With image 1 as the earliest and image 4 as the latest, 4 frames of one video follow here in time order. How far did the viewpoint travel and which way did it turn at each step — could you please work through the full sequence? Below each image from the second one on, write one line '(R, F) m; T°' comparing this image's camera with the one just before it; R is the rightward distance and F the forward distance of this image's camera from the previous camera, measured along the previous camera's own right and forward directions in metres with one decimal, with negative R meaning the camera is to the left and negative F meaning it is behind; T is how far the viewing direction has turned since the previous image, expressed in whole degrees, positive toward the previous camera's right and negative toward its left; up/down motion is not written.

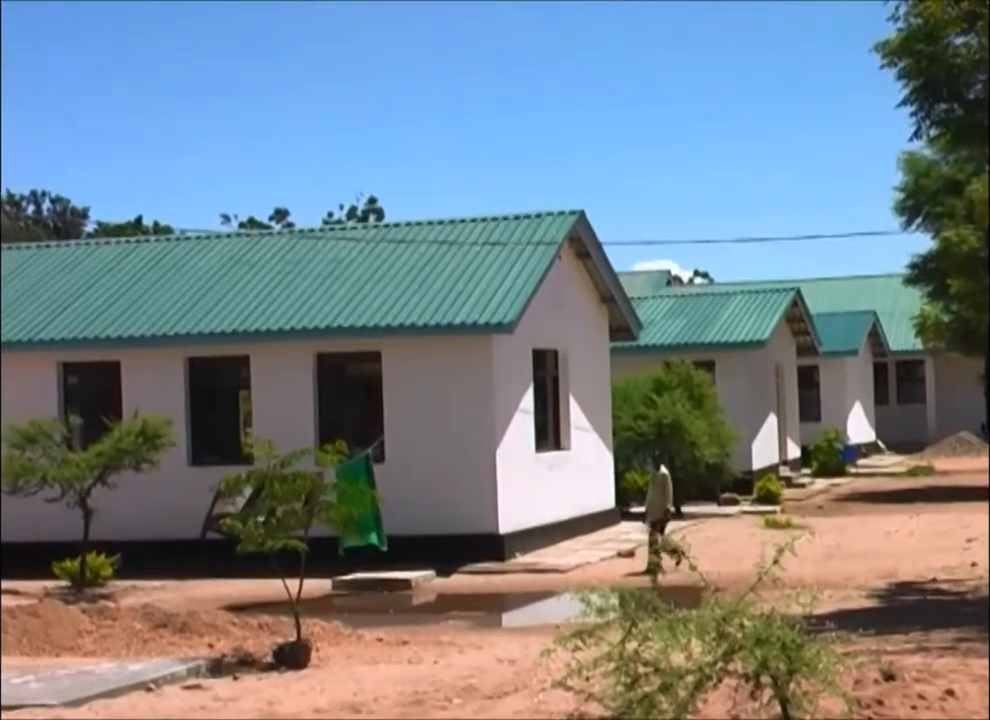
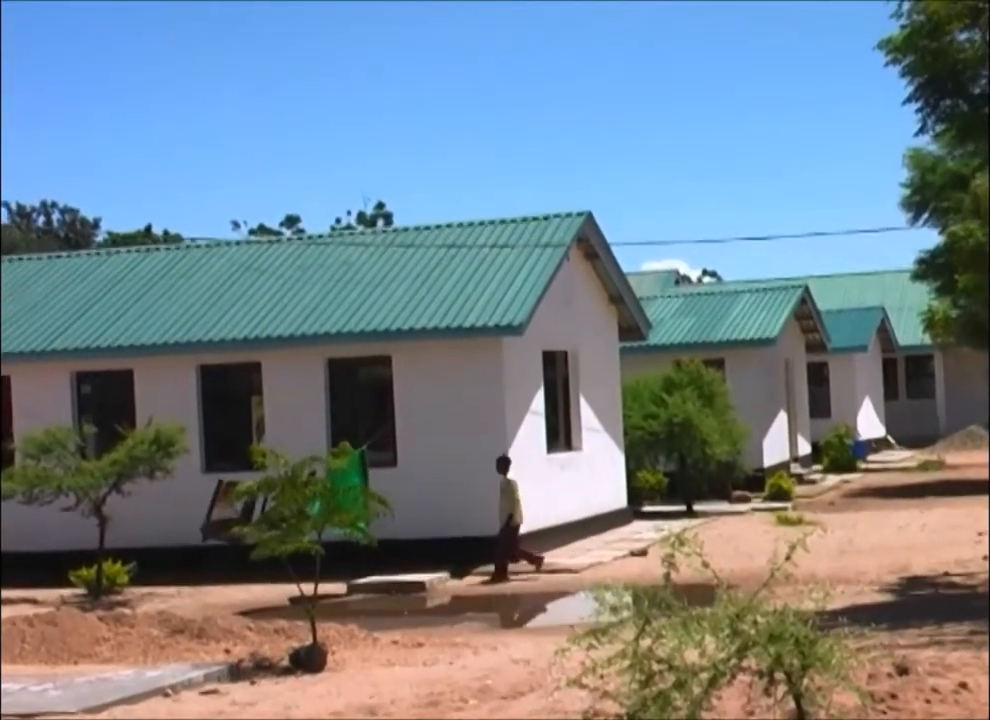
(0.0, -0.1) m; 0°
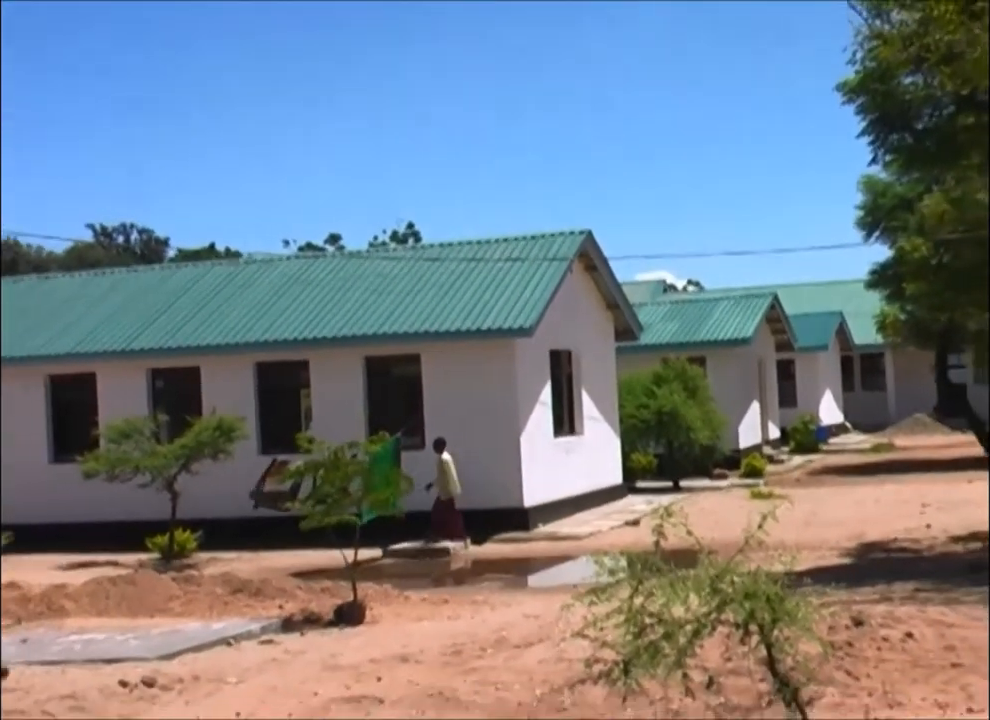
(+0.1, -1.9) m; -1°
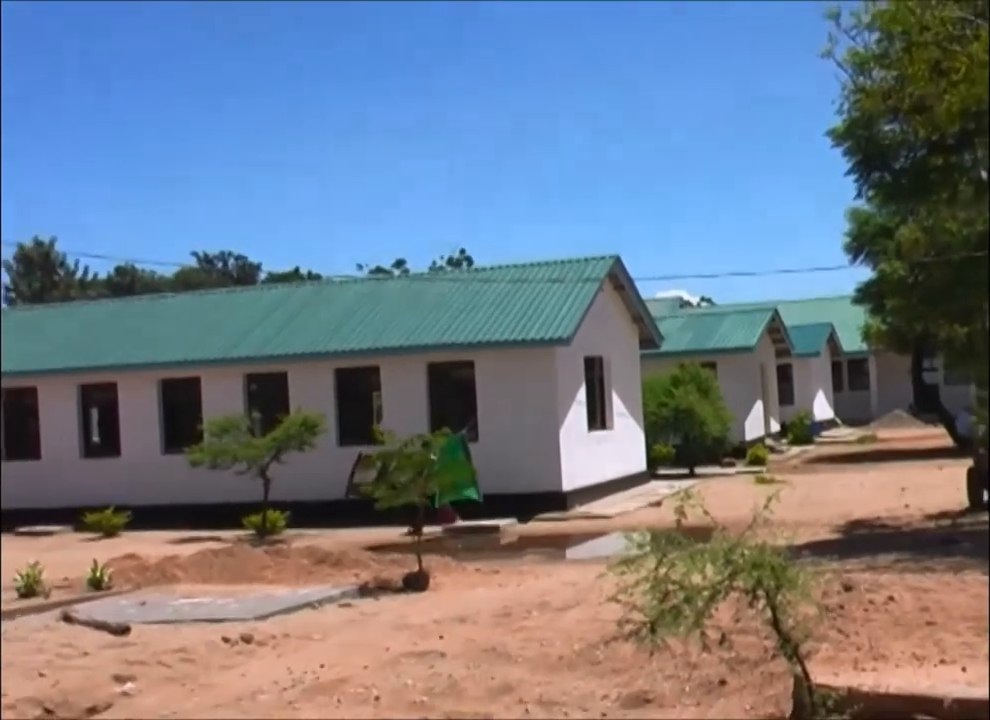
(+0.1, -2.4) m; -2°
